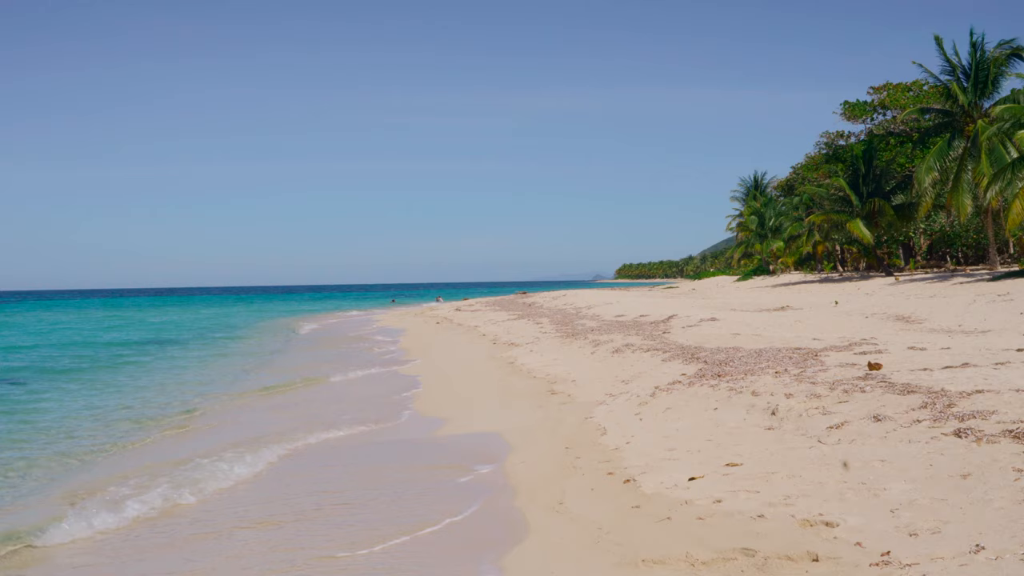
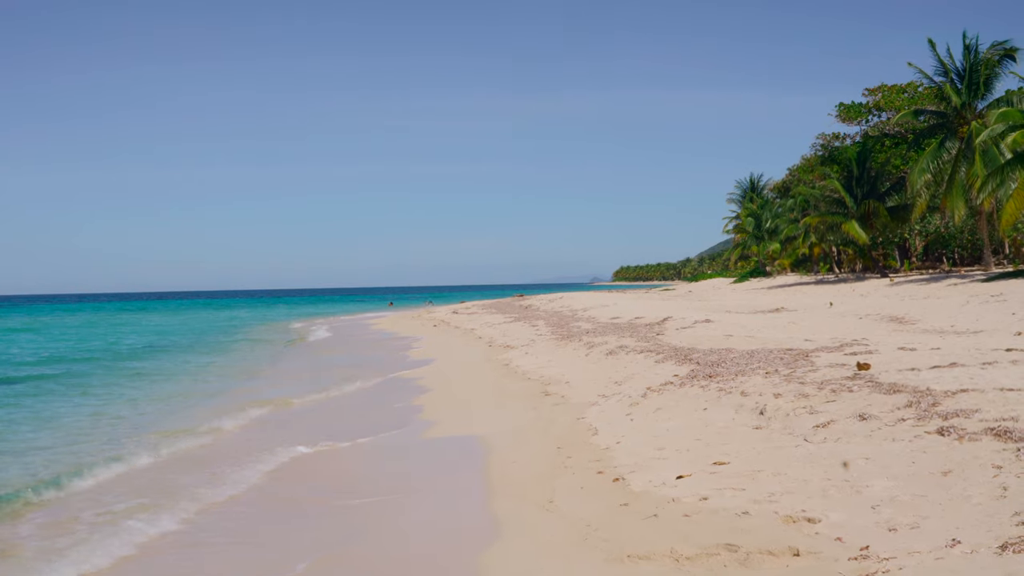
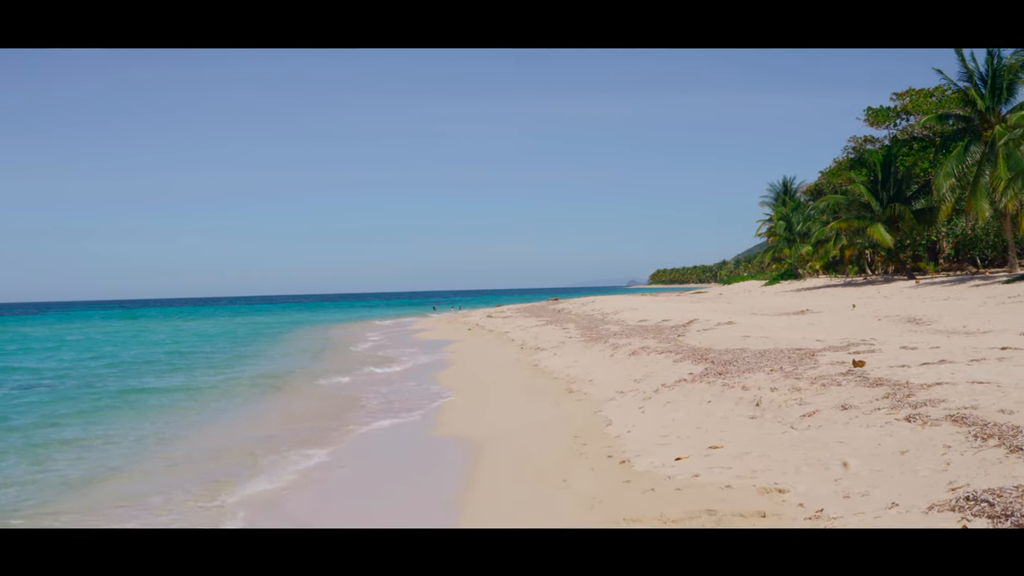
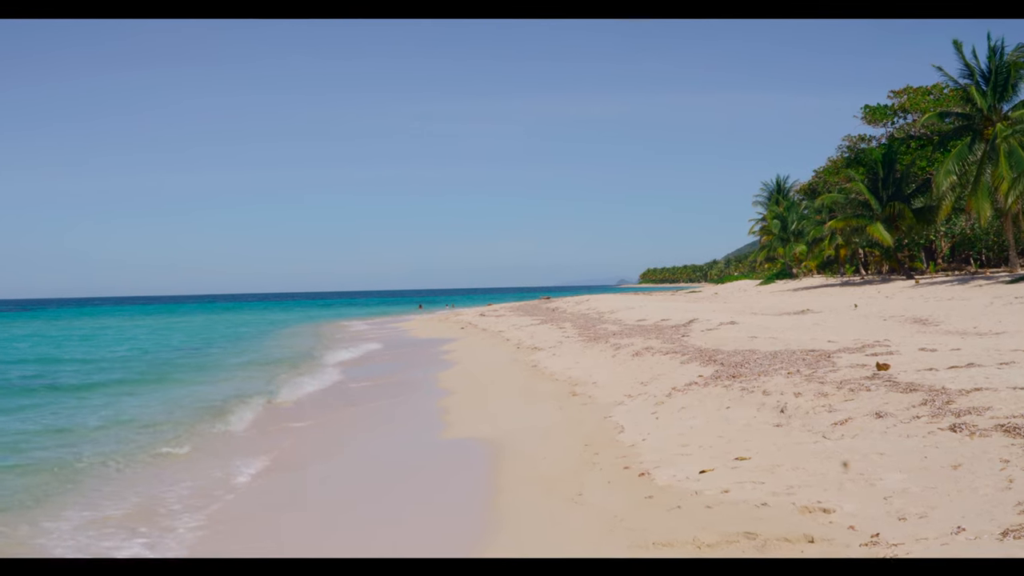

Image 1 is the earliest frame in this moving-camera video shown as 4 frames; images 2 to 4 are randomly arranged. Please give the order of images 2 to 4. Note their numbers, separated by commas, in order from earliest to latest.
2, 4, 3
